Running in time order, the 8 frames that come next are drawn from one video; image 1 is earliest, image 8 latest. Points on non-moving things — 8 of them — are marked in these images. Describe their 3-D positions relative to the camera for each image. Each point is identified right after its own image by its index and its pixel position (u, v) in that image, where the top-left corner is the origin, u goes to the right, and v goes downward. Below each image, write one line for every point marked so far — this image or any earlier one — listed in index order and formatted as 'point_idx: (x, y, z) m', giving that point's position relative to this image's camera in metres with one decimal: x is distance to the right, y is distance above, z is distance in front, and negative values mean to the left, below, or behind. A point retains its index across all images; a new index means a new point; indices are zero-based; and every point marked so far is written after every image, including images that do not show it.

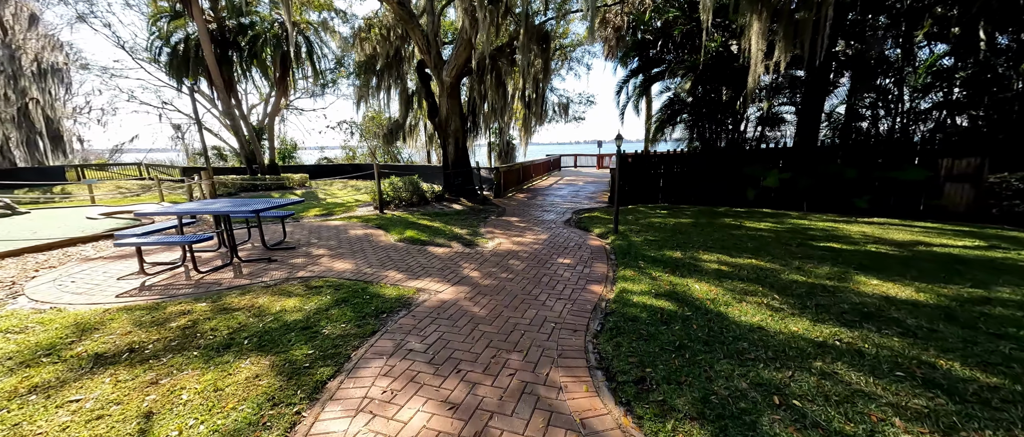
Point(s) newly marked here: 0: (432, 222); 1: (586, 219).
0: (-1.5, -0.1, +7.0) m
1: (+1.4, 0.0, +7.0) m
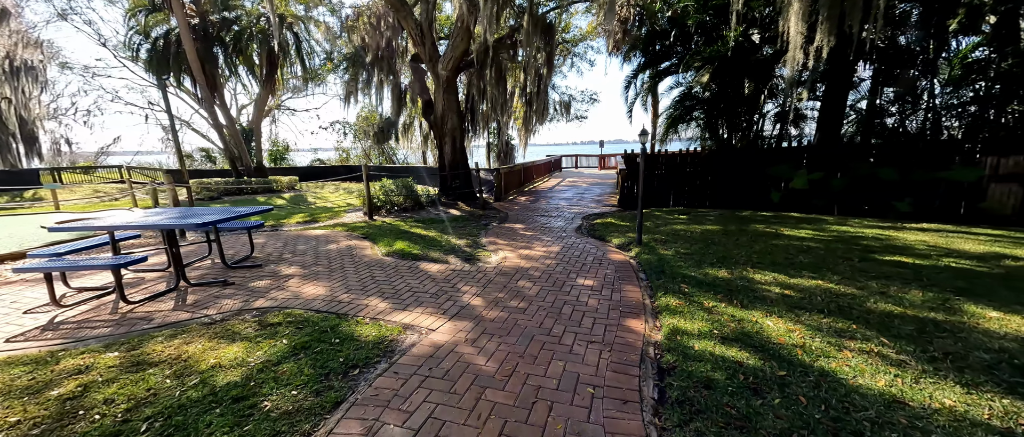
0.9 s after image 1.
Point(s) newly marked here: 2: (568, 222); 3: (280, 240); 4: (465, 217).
0: (-1.4, -0.2, +6.2) m
1: (+1.5, -0.2, +6.2) m
2: (+1.1, -0.1, +7.0) m
3: (-3.5, -0.3, +5.6) m
4: (-1.0, 0.0, +7.7) m
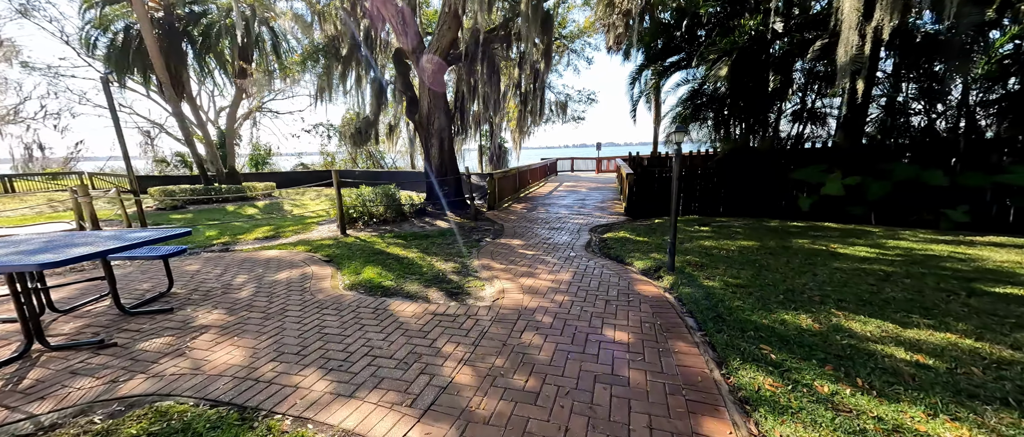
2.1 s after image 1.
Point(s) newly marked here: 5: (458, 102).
0: (-1.5, -0.4, +5.1) m
1: (+1.5, -0.4, +5.2) m
2: (+1.0, -0.3, +6.0) m
3: (-3.6, -0.6, +4.5) m
4: (-1.1, -0.2, +6.6) m
5: (-1.6, +3.4, +10.7) m
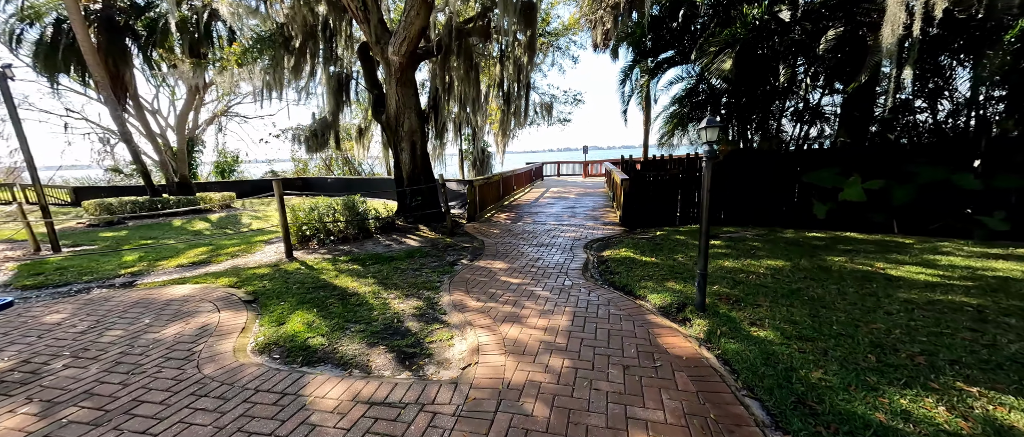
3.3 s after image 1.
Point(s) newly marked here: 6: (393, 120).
0: (-1.7, -0.7, +4.1) m
1: (+1.2, -0.6, +4.3) m
2: (+0.8, -0.5, +5.1) m
3: (-3.8, -0.8, +3.4) m
4: (-1.3, -0.5, +5.6) m
5: (-2.1, +3.1, +9.7) m
6: (-2.4, +2.0, +7.5) m
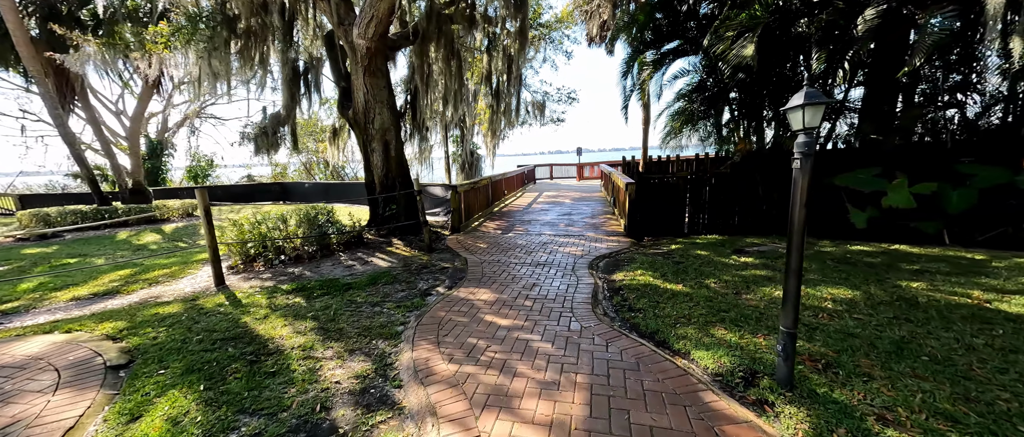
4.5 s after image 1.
0: (-1.8, -0.9, +3.0) m
1: (+1.1, -0.7, +3.3) m
2: (+0.6, -0.7, +4.0) m
3: (-3.8, -1.0, +2.3) m
4: (-1.5, -0.7, +4.5) m
5: (-2.3, +2.8, +8.6) m
6: (-2.6, +1.8, +6.4) m
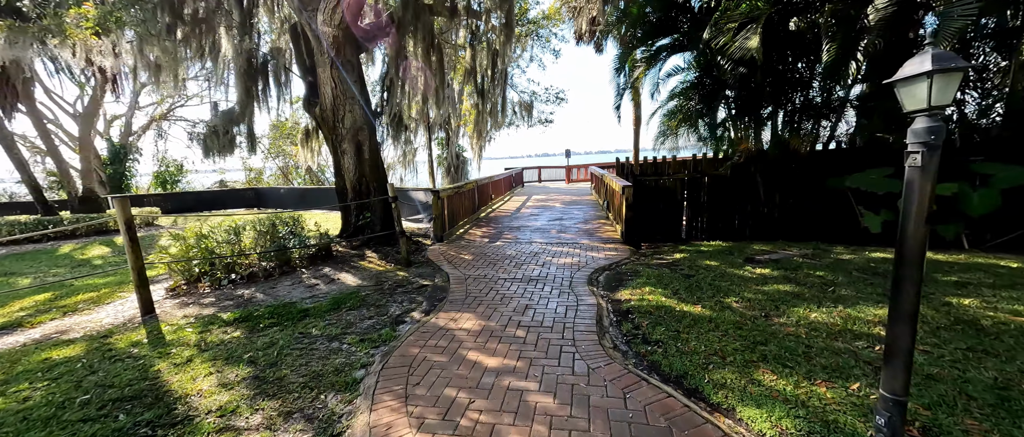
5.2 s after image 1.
0: (-1.9, -1.0, +2.3) m
1: (+1.0, -0.8, +2.7) m
2: (+0.5, -0.8, +3.5) m
3: (-3.9, -1.2, +1.5) m
4: (-1.6, -0.8, +3.9) m
5: (-2.6, +2.7, +8.0) m
6: (-2.8, +1.6, +5.7) m
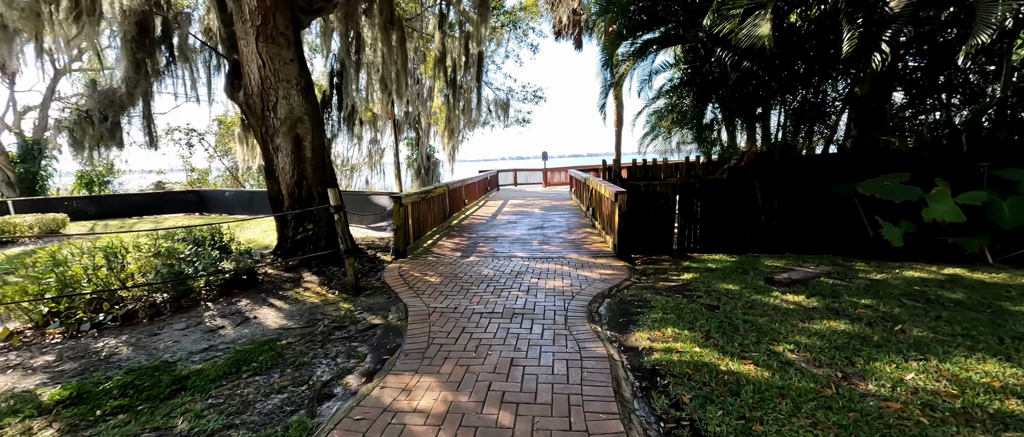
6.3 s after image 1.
0: (-1.9, -1.1, +1.2) m
1: (+1.0, -1.0, +1.8) m
2: (+0.4, -0.9, +2.5) m
3: (-3.9, -1.3, +0.3) m
4: (-1.8, -0.9, +2.8) m
5: (-3.1, +2.5, +6.8) m
6: (-3.1, +1.5, +4.6) m
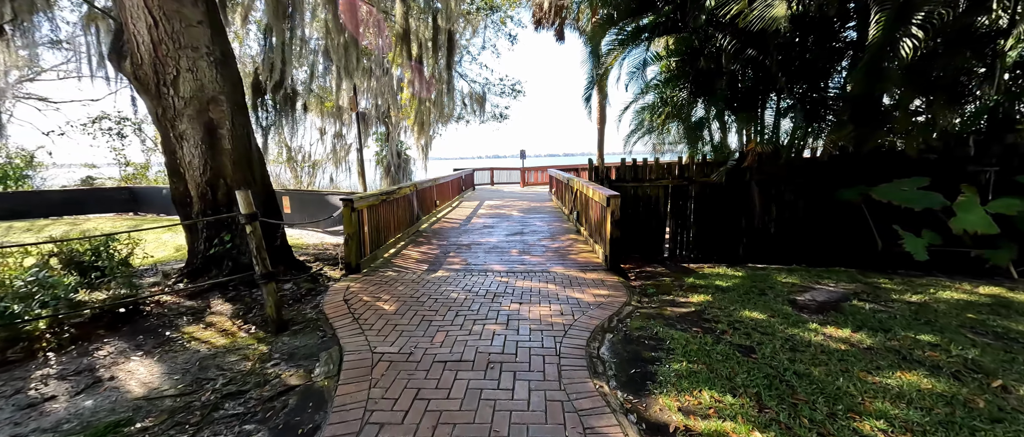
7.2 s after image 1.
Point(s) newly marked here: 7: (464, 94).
0: (-1.9, -1.2, +0.3) m
1: (+0.9, -1.1, +1.0) m
2: (+0.3, -1.0, +1.7) m
3: (-3.8, -1.4, -0.8) m
4: (-1.9, -1.0, +1.8) m
5: (-3.4, +2.4, +5.8) m
6: (-3.4, +1.4, +3.5) m
7: (-1.6, +4.0, +11.9) m
